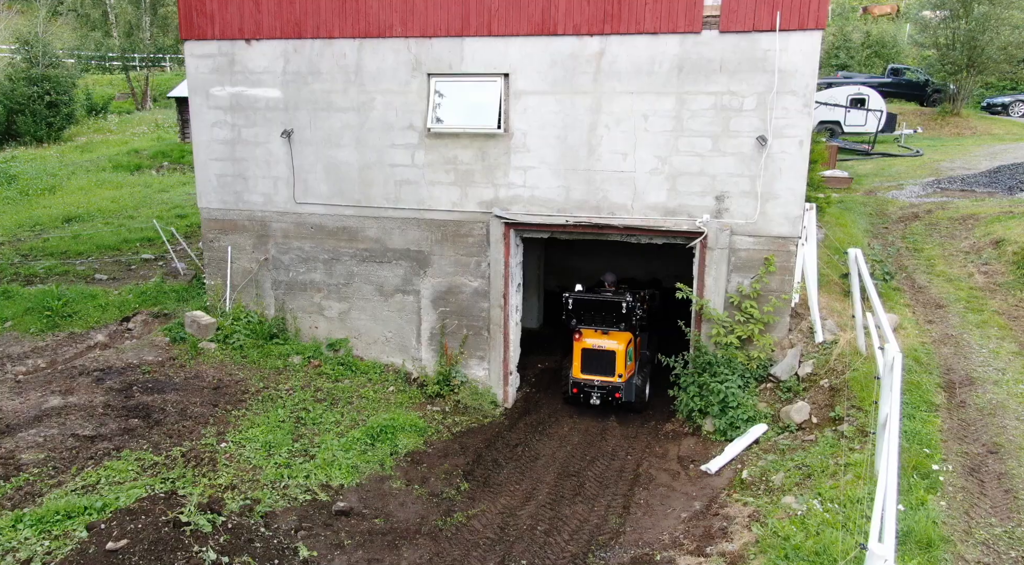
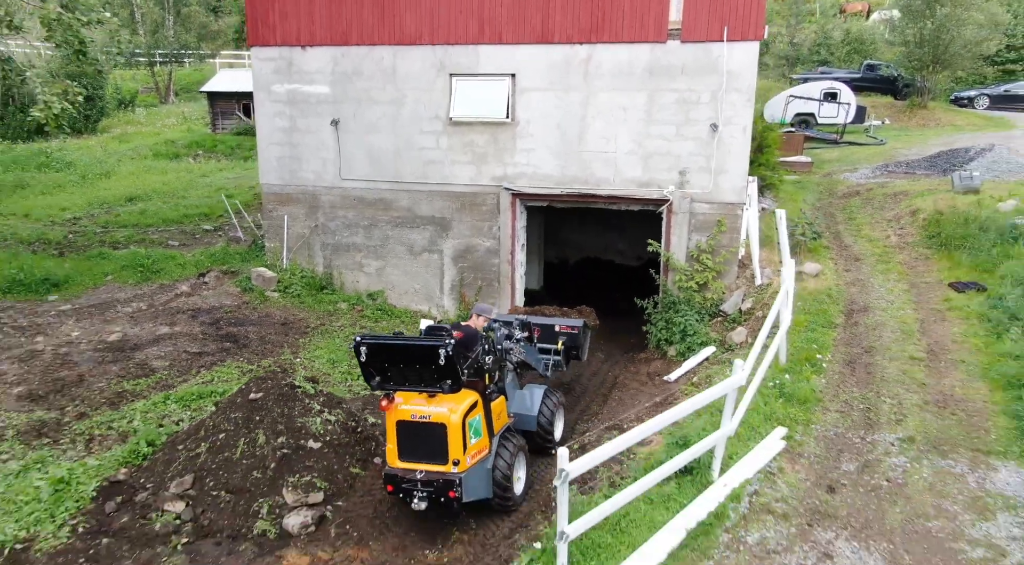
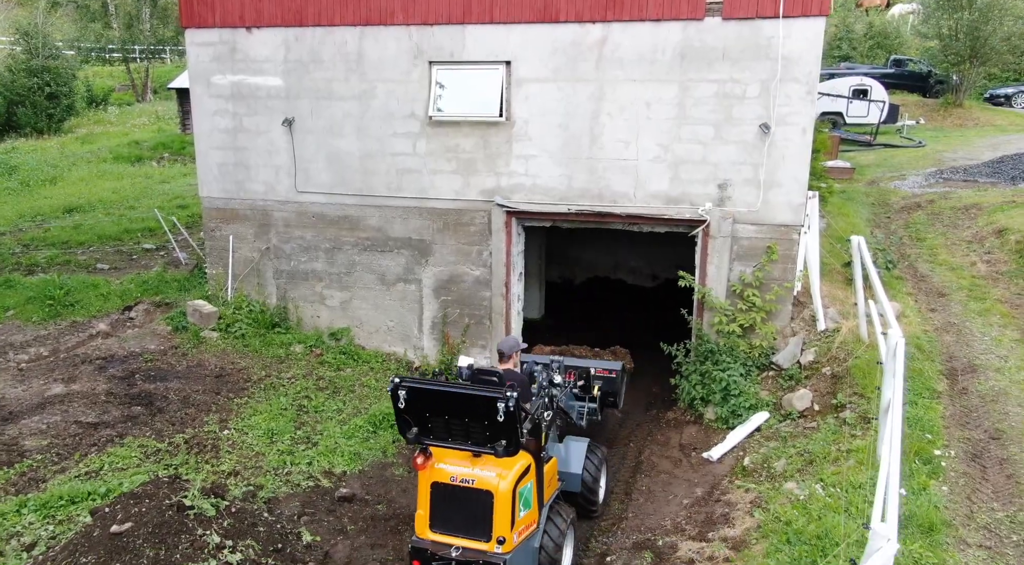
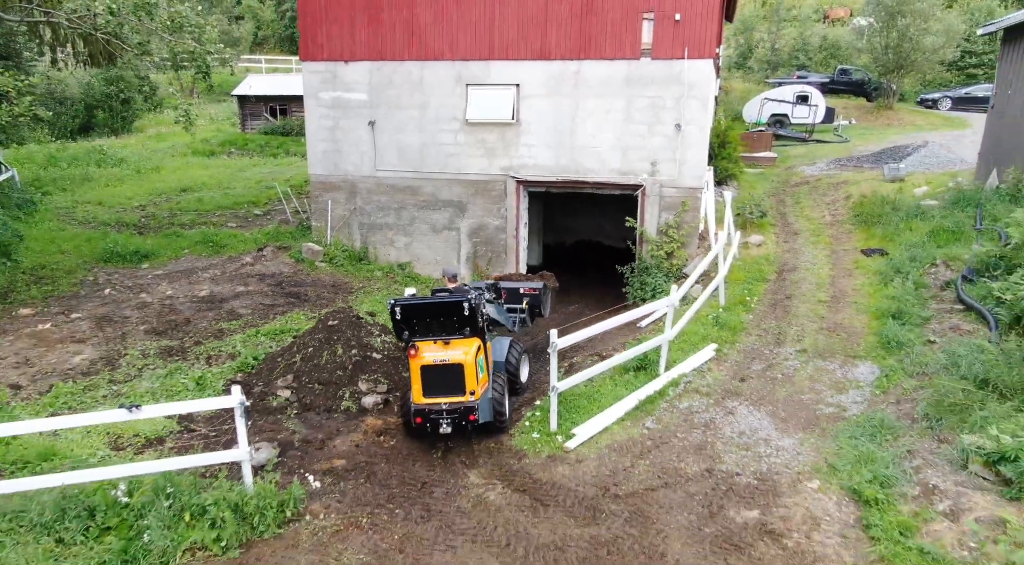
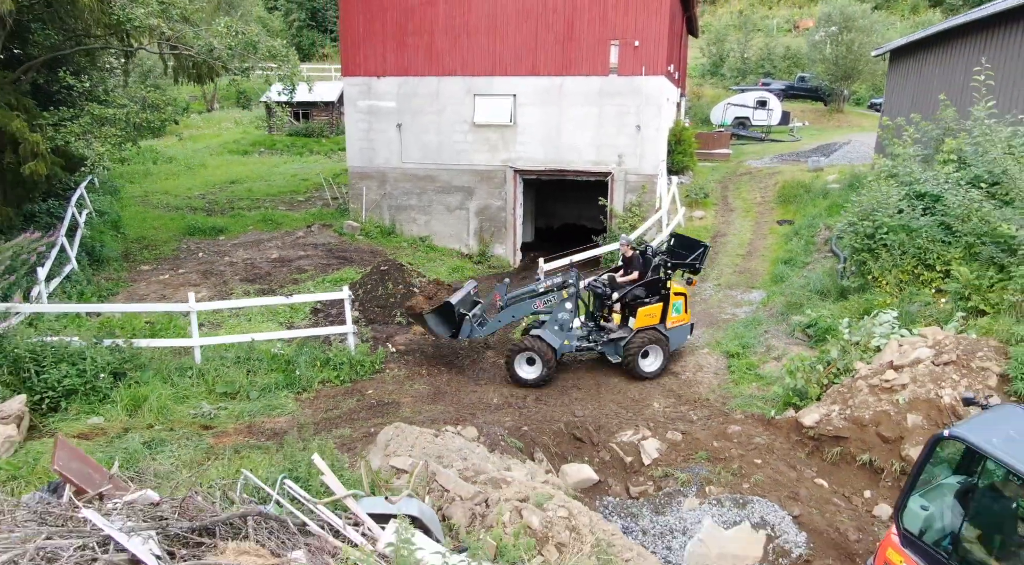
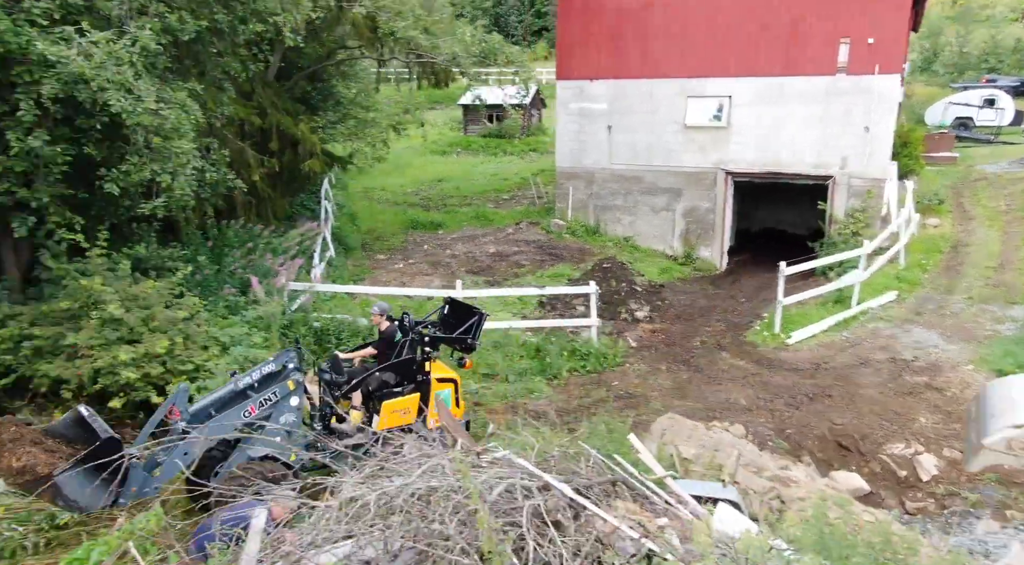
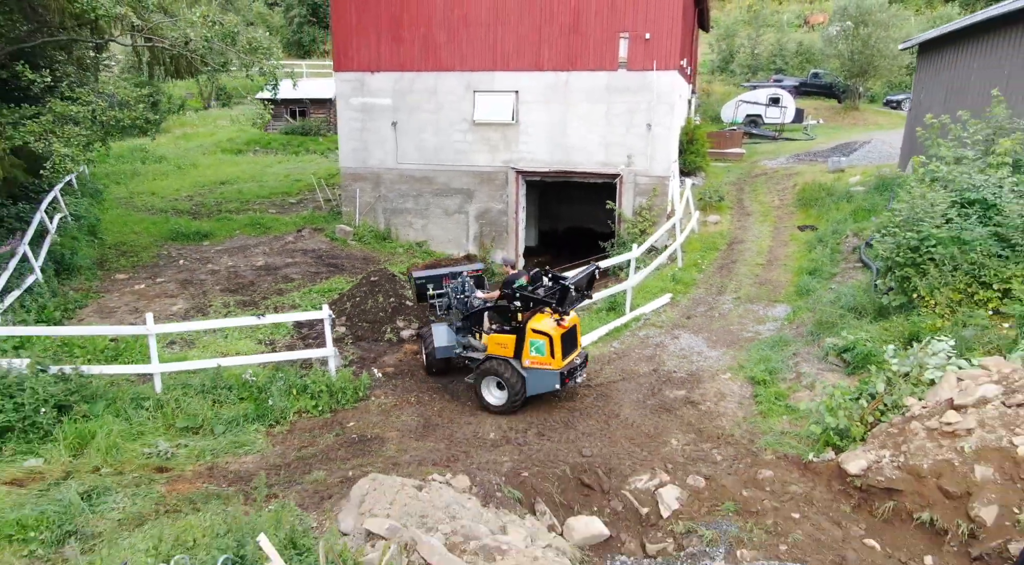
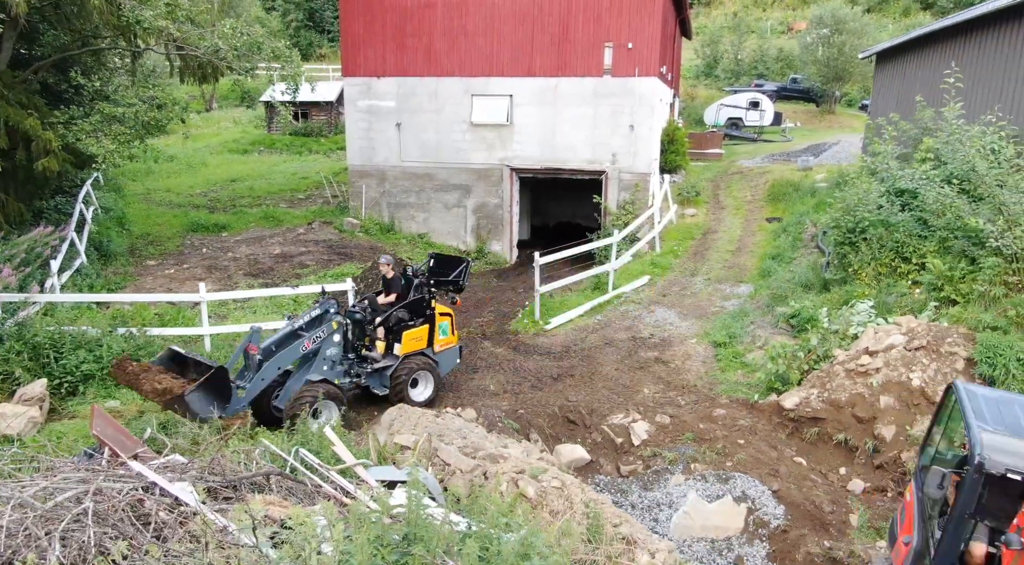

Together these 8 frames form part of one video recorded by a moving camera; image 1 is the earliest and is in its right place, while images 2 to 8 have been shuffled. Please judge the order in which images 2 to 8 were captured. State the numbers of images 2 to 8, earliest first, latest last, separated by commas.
3, 2, 4, 7, 5, 8, 6
